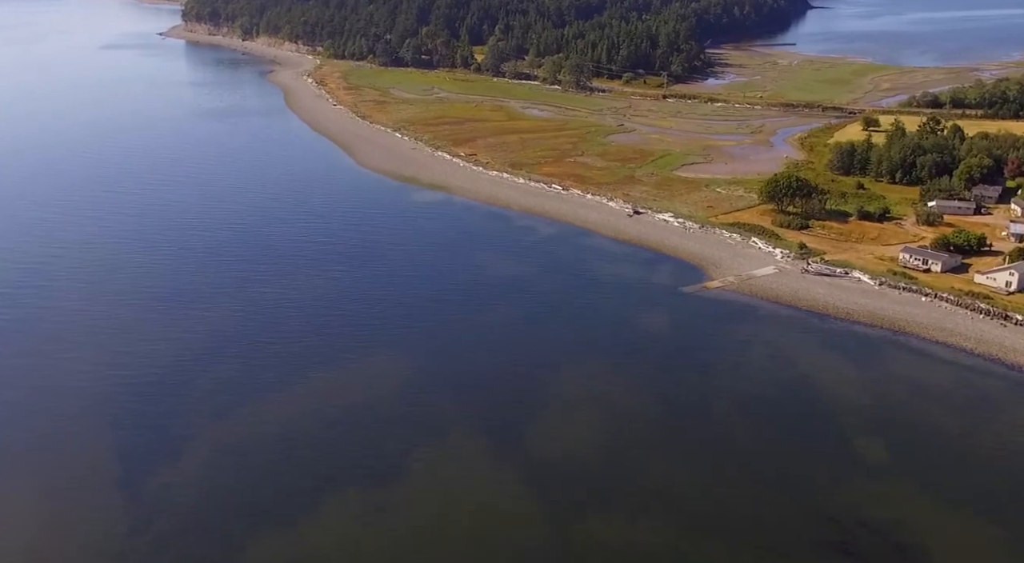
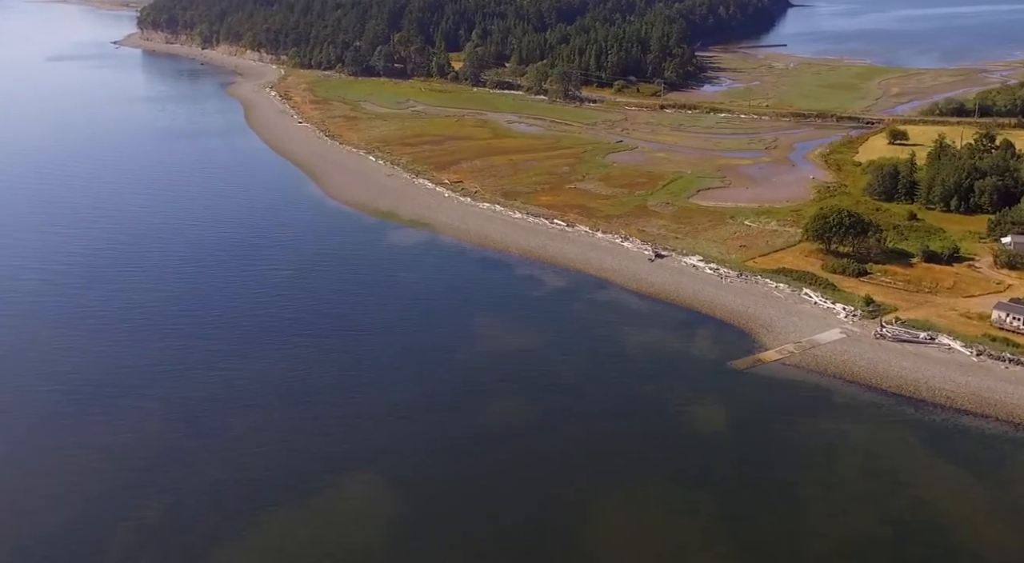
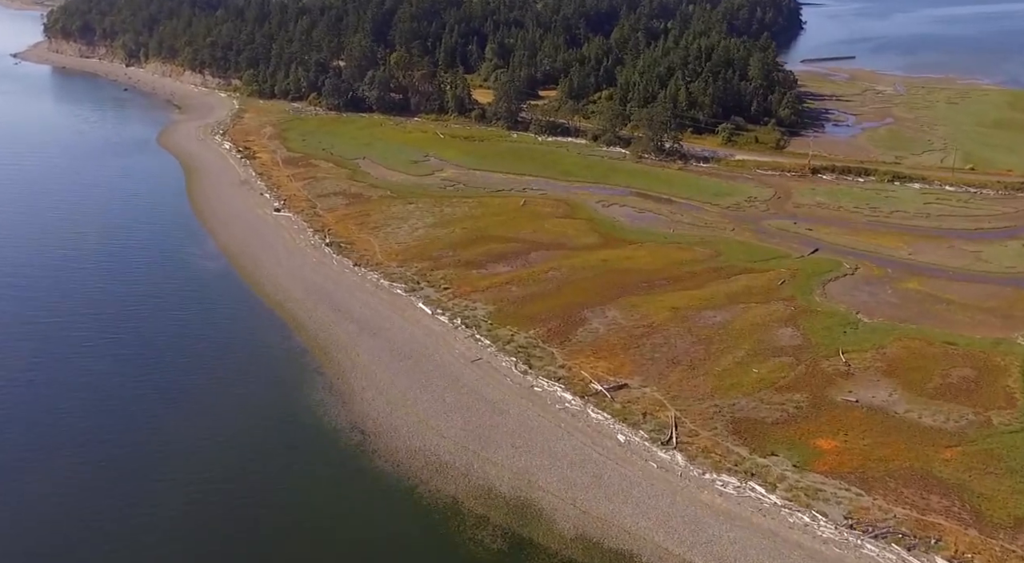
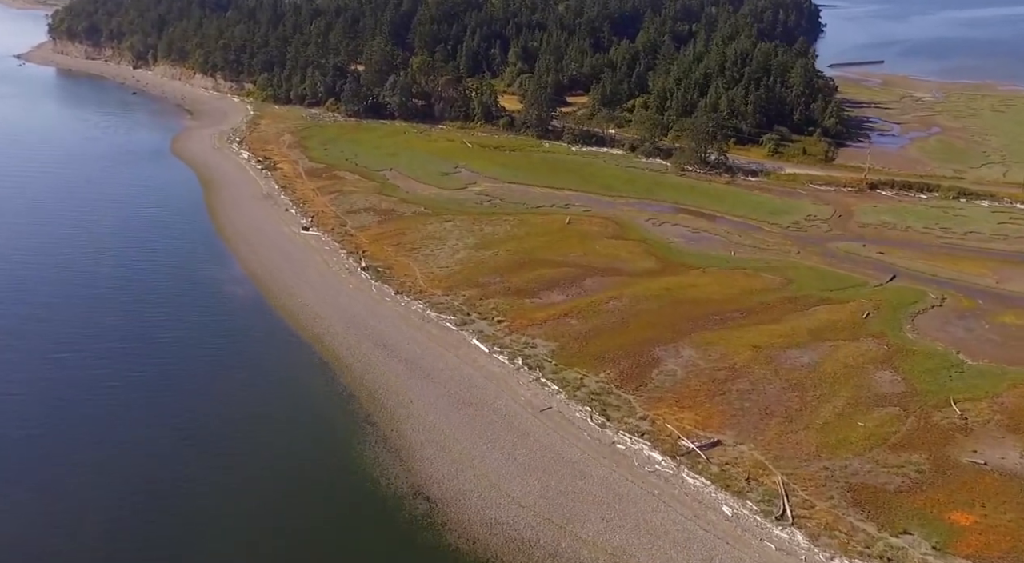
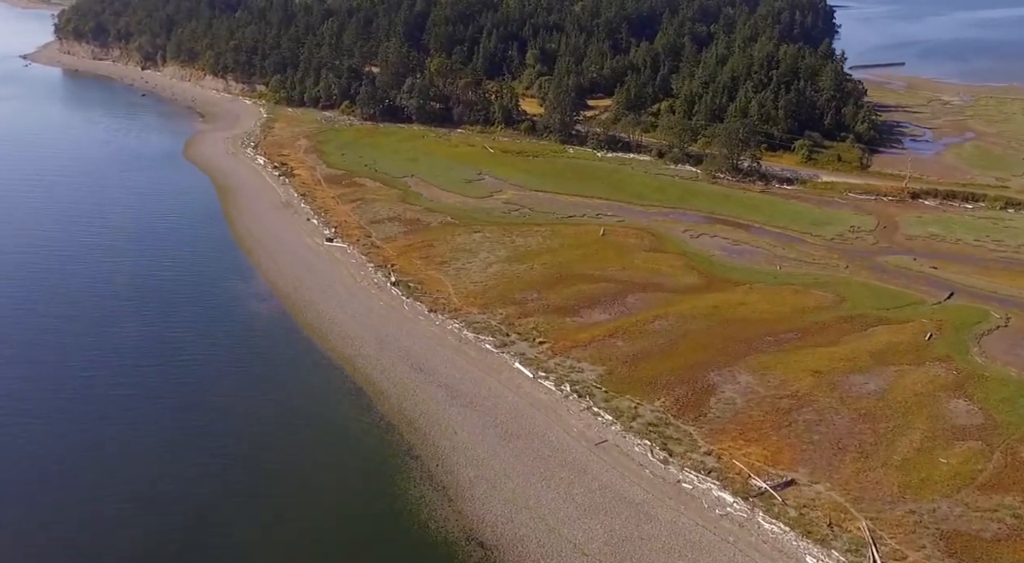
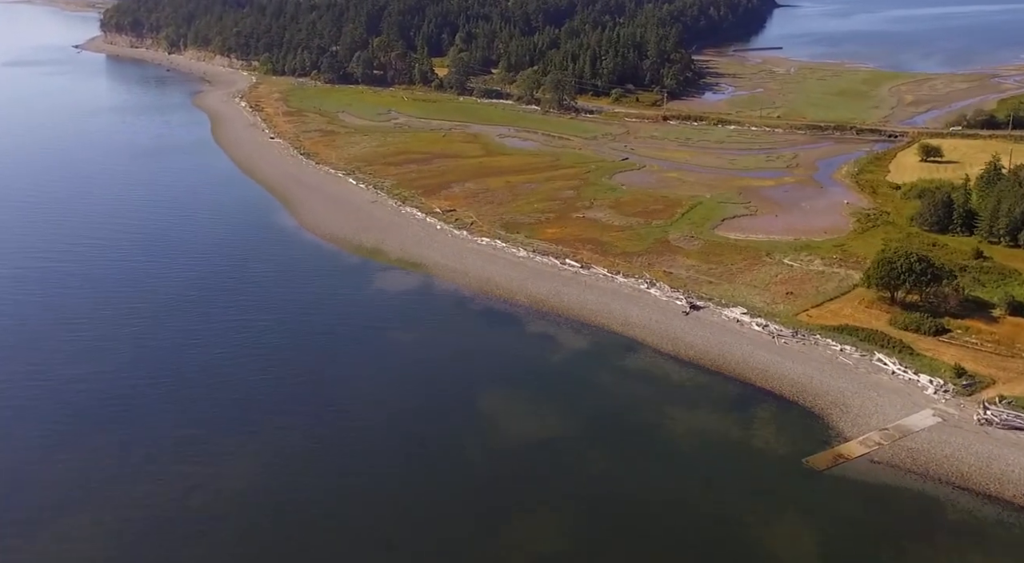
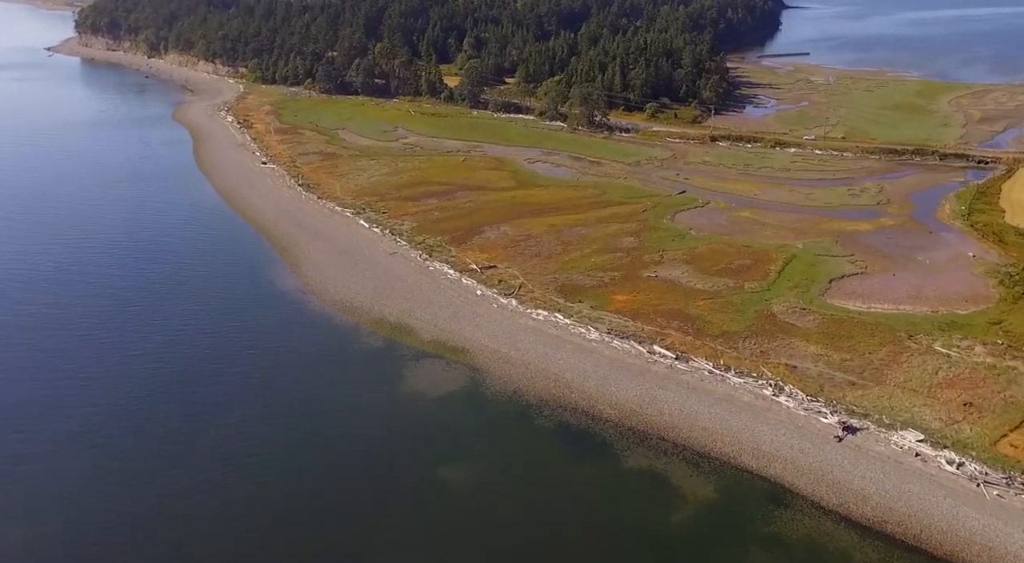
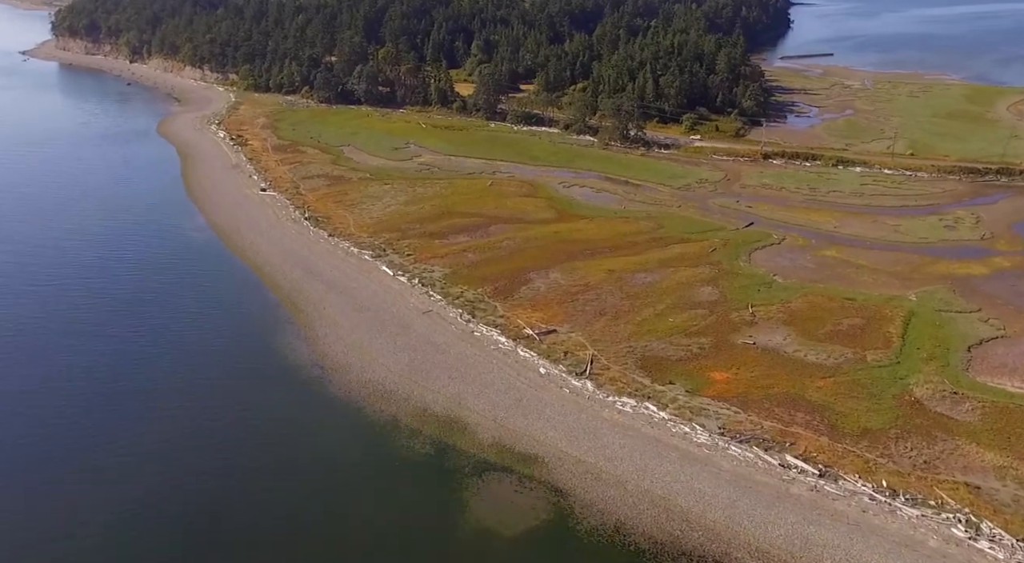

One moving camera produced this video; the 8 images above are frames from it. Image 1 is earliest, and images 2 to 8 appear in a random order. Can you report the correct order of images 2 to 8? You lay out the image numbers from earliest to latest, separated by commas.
2, 6, 7, 8, 3, 4, 5
